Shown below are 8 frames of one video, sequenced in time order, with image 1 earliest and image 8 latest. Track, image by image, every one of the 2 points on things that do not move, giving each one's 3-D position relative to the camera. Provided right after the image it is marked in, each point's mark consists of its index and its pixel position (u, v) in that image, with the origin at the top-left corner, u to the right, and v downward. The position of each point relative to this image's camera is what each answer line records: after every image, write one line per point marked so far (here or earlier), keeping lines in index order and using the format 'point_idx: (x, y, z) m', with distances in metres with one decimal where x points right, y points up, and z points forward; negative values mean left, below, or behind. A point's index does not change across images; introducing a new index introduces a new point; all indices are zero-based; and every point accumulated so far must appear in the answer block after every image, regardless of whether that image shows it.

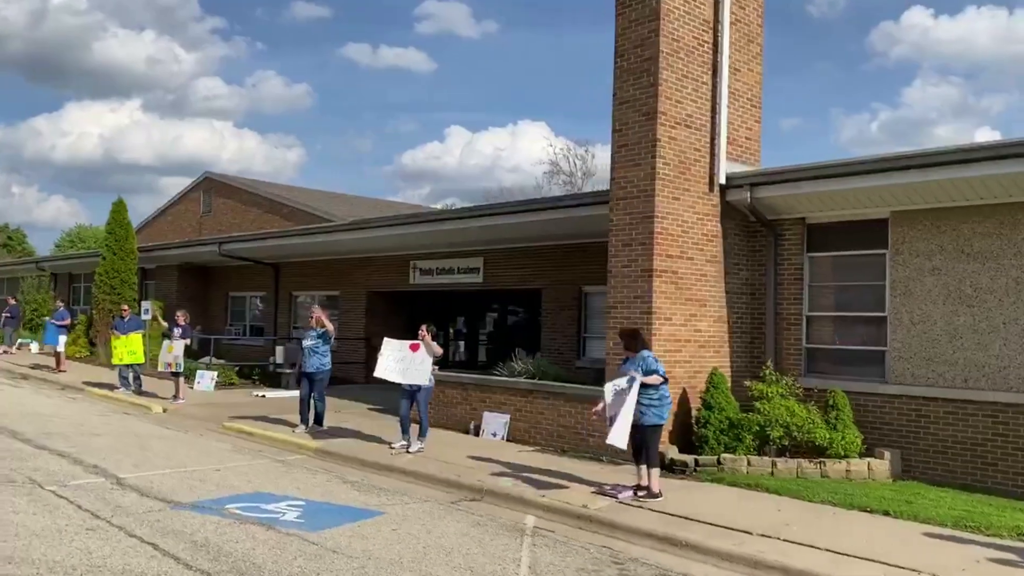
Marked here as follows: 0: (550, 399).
0: (+0.5, -1.5, +12.1) m
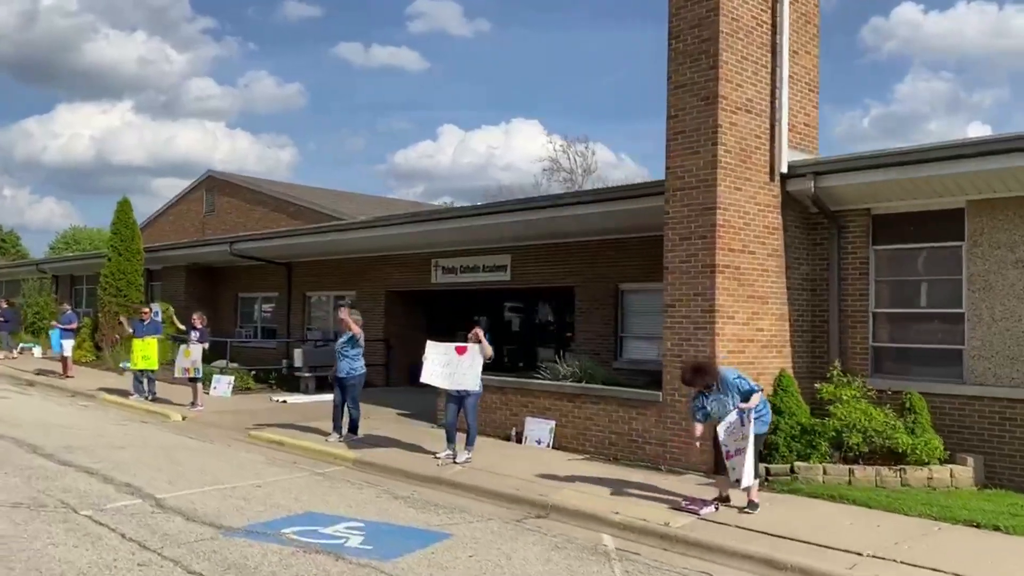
0: (+1.1, -1.5, +11.4) m
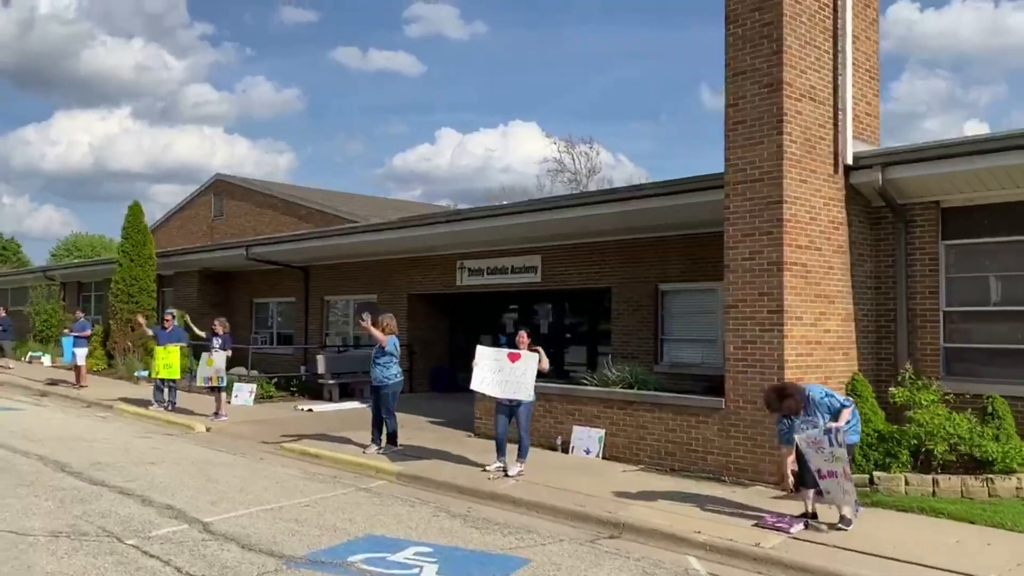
0: (+1.7, -1.5, +10.8) m
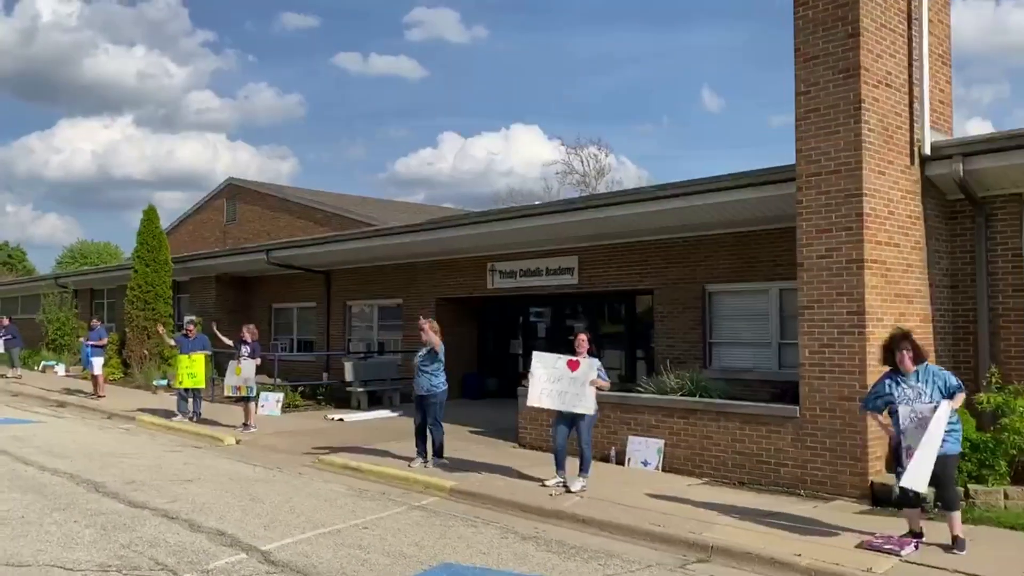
0: (+2.3, -1.5, +10.1) m
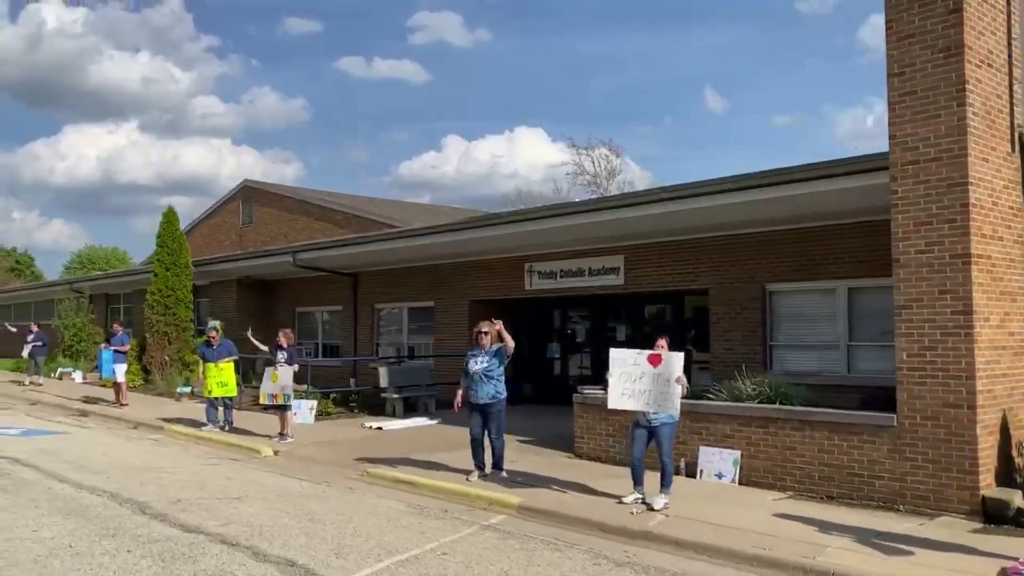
0: (+3.1, -1.5, +9.4) m
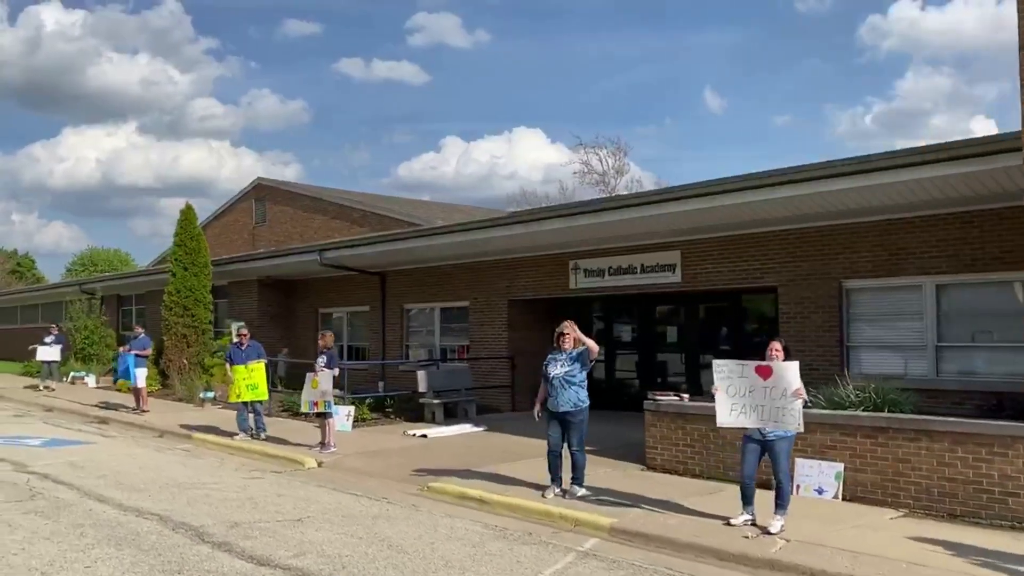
0: (+3.9, -1.4, +8.5) m
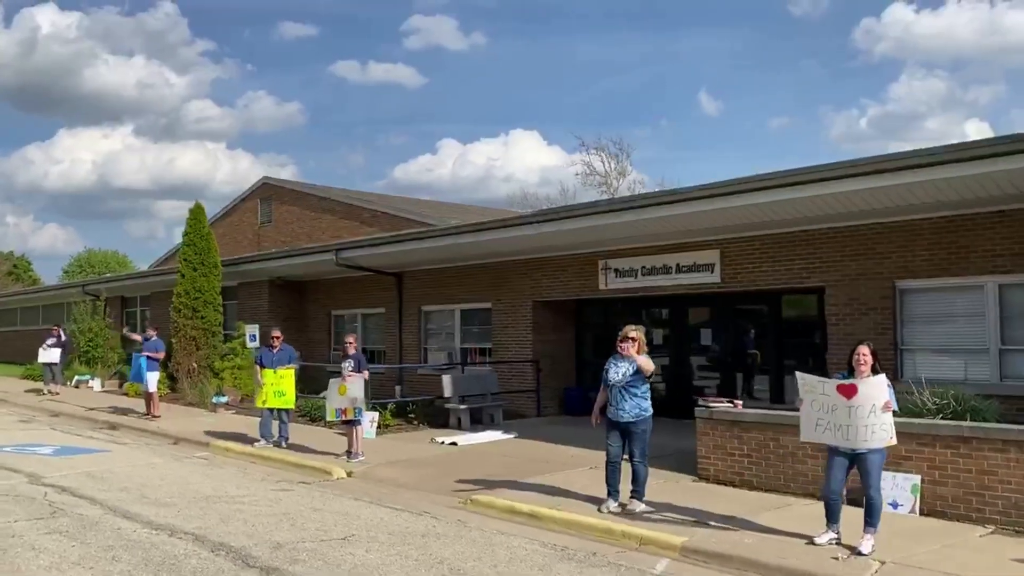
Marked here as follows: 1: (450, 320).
0: (+4.4, -1.4, +7.9) m
1: (-1.3, -0.7, +18.8) m
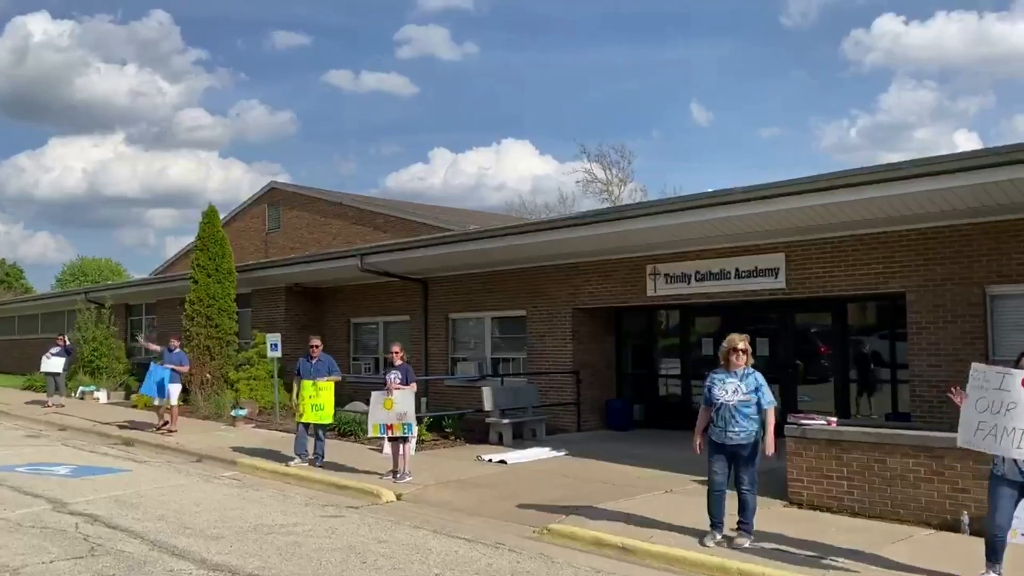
0: (+5.1, -1.5, +7.0) m
1: (-0.6, -0.8, +17.9) m
